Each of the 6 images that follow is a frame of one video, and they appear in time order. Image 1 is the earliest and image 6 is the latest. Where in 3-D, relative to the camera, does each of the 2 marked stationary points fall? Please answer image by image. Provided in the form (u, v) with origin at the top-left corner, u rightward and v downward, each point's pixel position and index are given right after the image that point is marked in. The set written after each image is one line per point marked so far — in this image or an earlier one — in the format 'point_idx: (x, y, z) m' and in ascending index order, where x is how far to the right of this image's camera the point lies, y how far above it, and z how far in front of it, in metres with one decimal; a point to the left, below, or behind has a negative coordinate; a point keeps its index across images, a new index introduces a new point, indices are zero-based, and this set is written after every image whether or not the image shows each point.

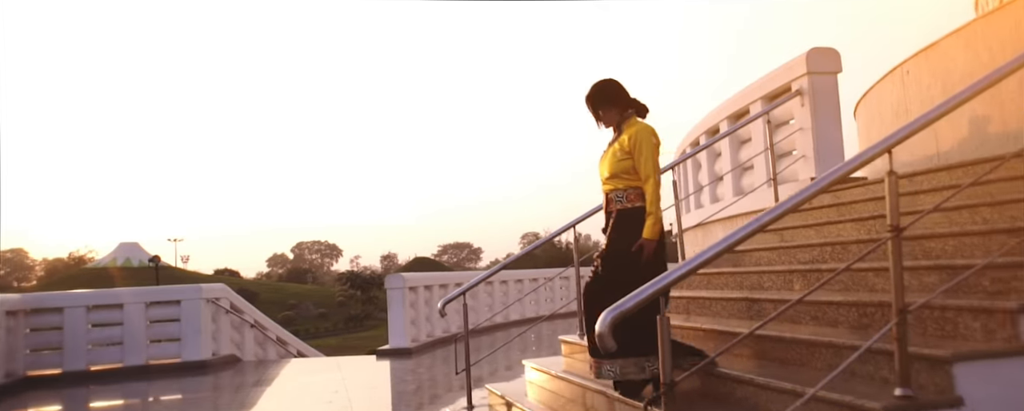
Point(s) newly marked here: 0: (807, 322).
0: (+1.2, -0.5, +2.7) m
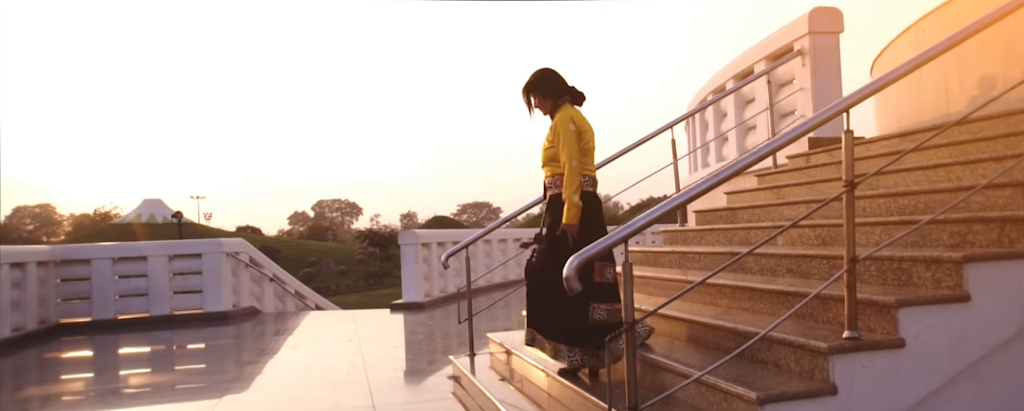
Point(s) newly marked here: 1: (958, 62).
0: (+1.1, -0.3, +2.8) m
1: (+2.9, +0.9, +4.3) m
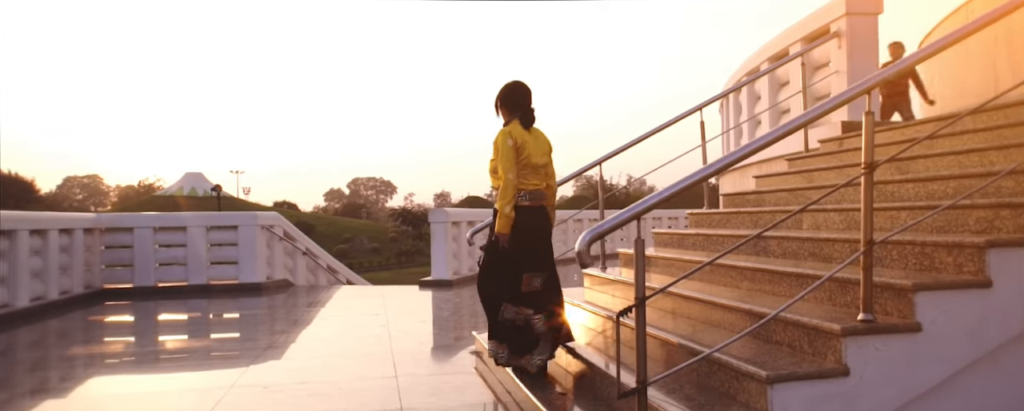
0: (+1.2, -0.2, +2.8) m
1: (+3.1, +1.0, +4.1) m
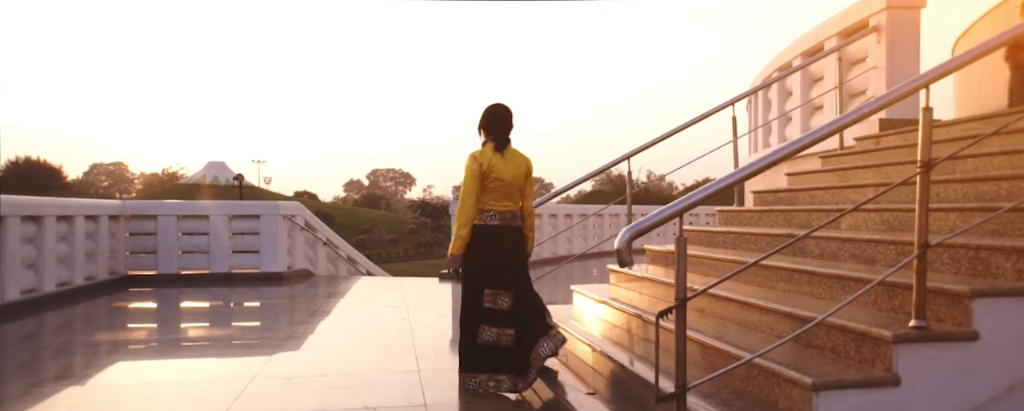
0: (+1.3, -0.2, +2.7) m
1: (+3.2, +1.0, +4.0) m
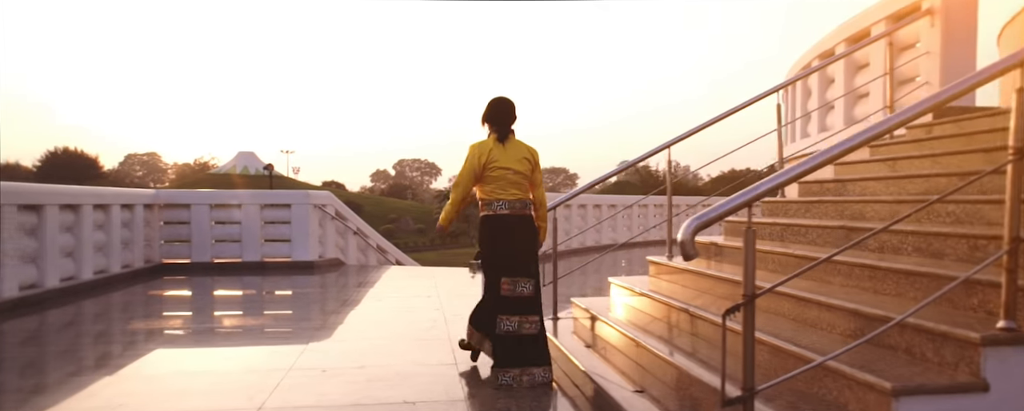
0: (+1.5, -0.2, +2.5) m
1: (+3.5, +1.0, +3.7) m
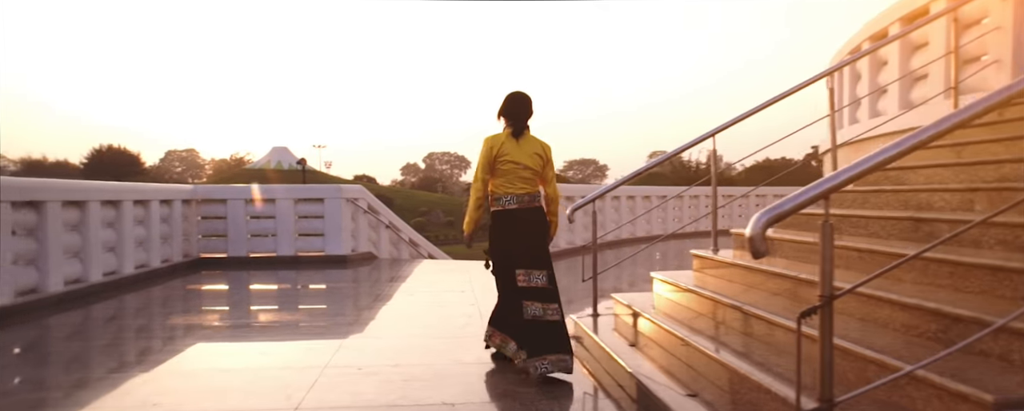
0: (+1.7, -0.1, +2.3) m
1: (+3.7, +1.1, +3.4) m
